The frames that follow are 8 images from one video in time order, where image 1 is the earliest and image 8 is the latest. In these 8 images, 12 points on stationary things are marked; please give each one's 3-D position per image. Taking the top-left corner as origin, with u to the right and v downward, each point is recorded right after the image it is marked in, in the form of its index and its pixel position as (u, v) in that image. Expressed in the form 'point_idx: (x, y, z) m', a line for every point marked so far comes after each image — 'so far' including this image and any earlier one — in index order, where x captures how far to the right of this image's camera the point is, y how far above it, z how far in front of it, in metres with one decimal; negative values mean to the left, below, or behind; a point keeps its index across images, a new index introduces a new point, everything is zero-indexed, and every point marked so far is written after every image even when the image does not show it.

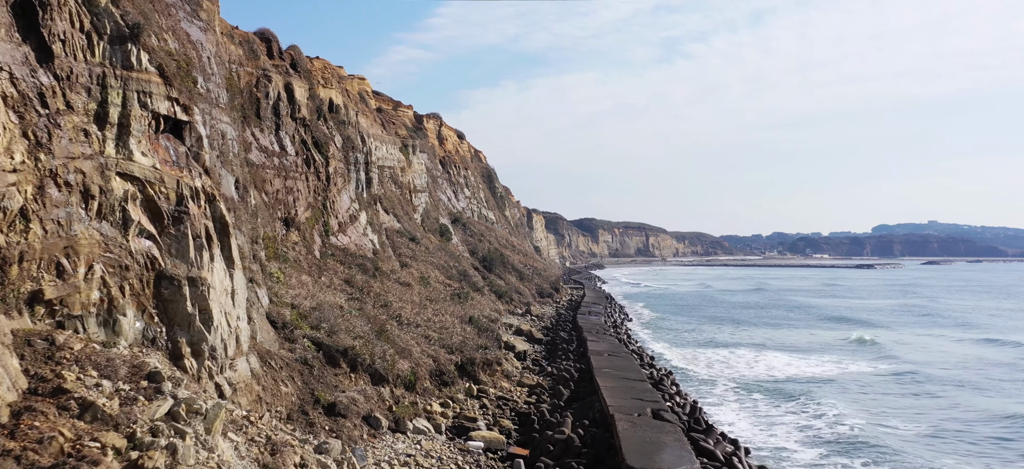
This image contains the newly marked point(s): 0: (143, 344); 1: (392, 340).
0: (-4.5, -1.3, +9.7) m
1: (-2.4, -2.1, +15.9) m
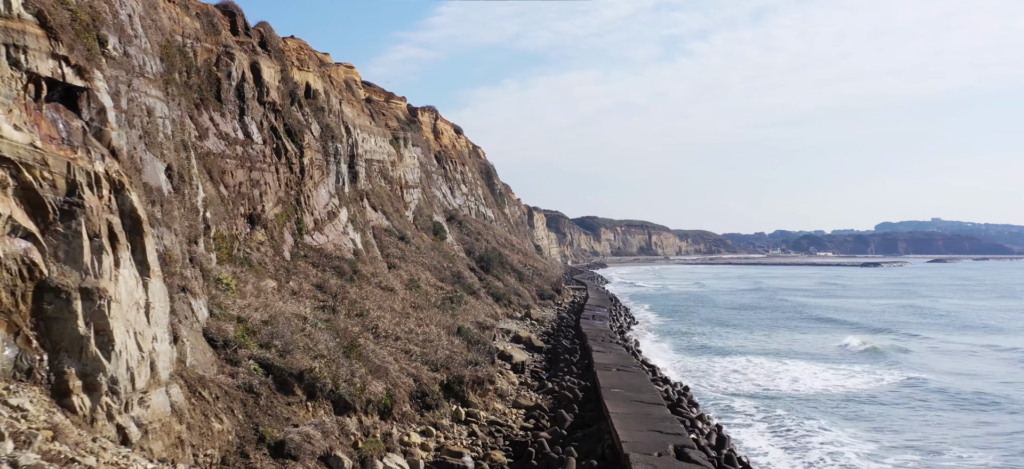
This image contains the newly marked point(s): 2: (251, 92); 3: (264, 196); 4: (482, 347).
0: (-4.6, -1.3, +7.4) m
1: (-2.5, -2.1, +13.5) m
2: (-6.0, +3.3, +18.4) m
3: (-5.6, +0.9, +18.0) m
4: (-0.6, -2.3, +16.7) m
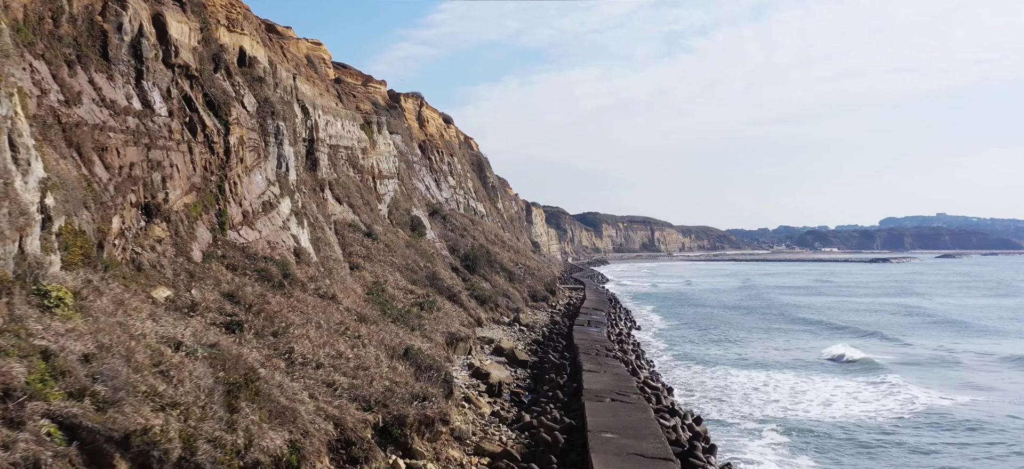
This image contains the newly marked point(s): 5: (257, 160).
0: (-5.2, -1.3, +3.7) m
1: (-3.1, -2.0, +9.9) m
2: (-6.6, +3.4, +14.7) m
3: (-6.1, +1.0, +14.4) m
4: (-1.2, -2.2, +13.1) m
5: (-5.7, +1.7, +17.8) m
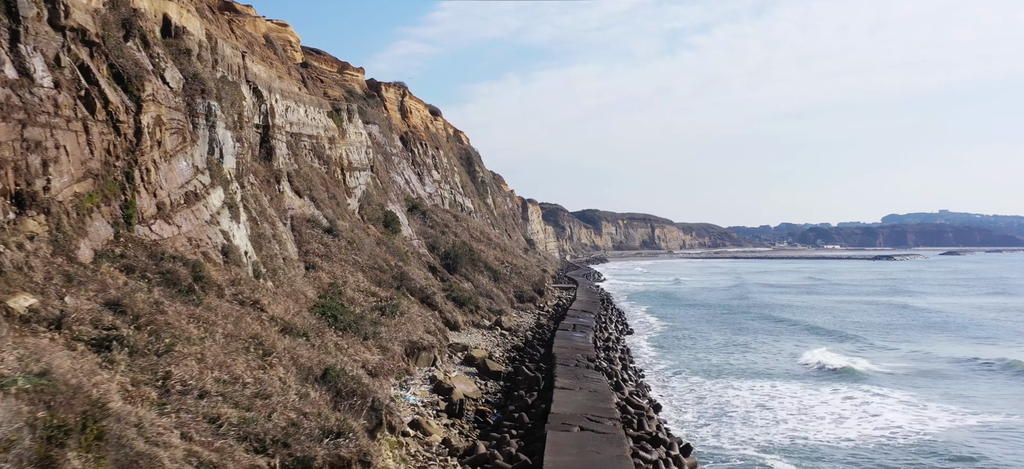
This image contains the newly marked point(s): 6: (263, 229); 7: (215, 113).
0: (-5.9, -1.2, +1.3) m
1: (-3.8, -1.9, +7.5) m
2: (-7.3, +3.4, +12.3) m
3: (-6.8, +1.0, +12.0) m
4: (-1.9, -2.2, +10.7) m
5: (-6.4, +1.7, +15.4) m
6: (-5.8, +0.2, +18.8) m
7: (-6.2, +2.5, +16.8) m
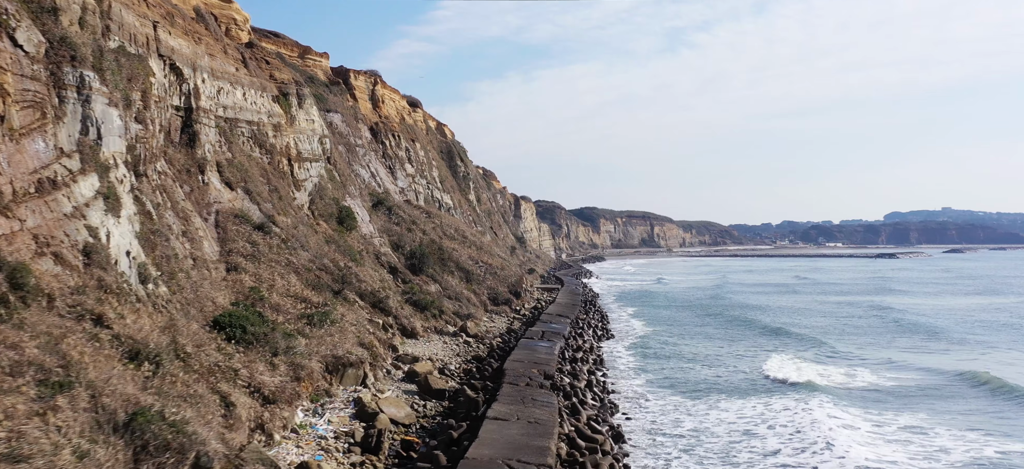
0: (-7.1, -1.2, -1.4) m
1: (-4.9, -1.9, +4.8) m
2: (-8.4, +3.5, +9.6) m
3: (-8.0, +1.1, +9.2) m
4: (-3.1, -2.1, +8.0) m
5: (-7.5, +1.8, +12.7) m
6: (-6.9, +0.2, +16.1) m
7: (-7.4, +2.6, +14.0) m
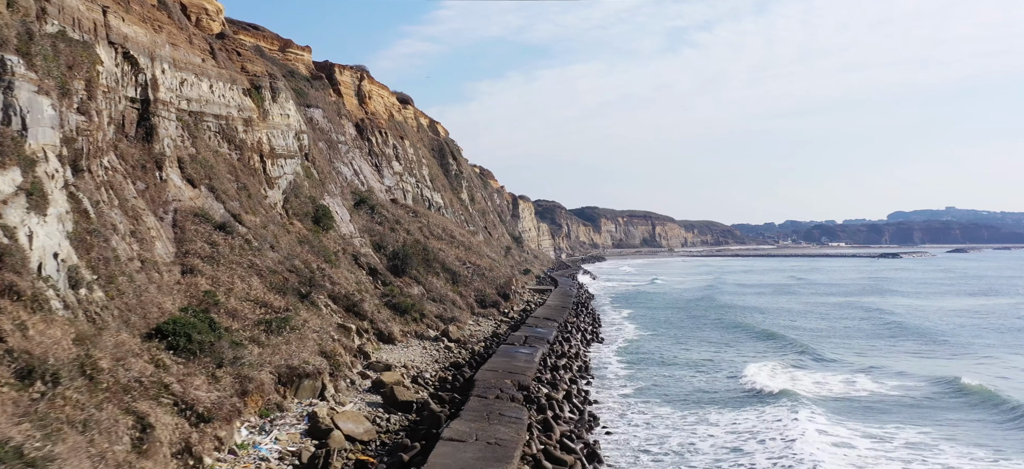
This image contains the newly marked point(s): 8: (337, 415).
0: (-7.7, -1.2, -2.6) m
1: (-5.5, -1.9, +3.6) m
2: (-9.0, +3.5, +8.4) m
3: (-8.6, +1.1, +8.0) m
4: (-3.6, -2.1, +6.7) m
5: (-8.1, +1.8, +11.5) m
6: (-7.5, +0.2, +14.8) m
7: (-7.9, +2.6, +12.8) m
8: (-3.0, -3.1, +13.8) m
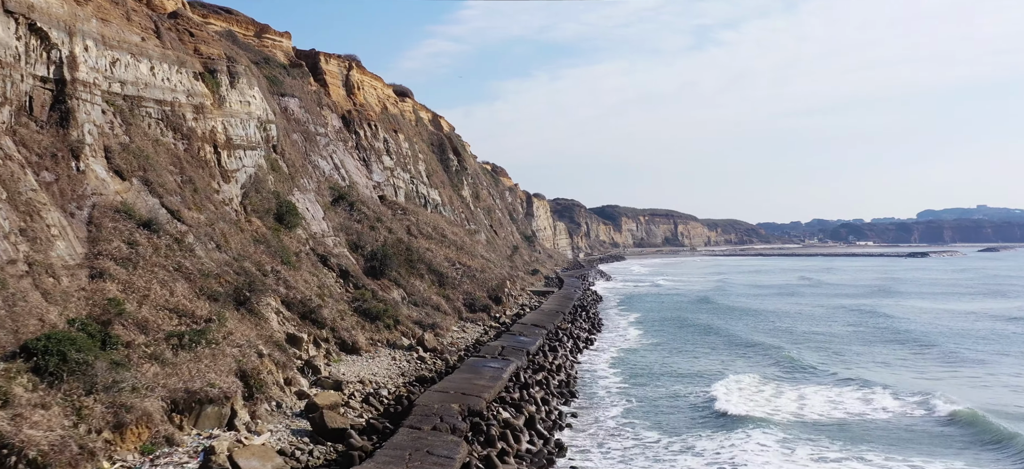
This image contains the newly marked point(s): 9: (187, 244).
0: (-9.0, -1.2, -4.9) m
1: (-6.7, -1.9, +1.2) m
2: (-10.0, +3.5, +6.1) m
3: (-9.6, +1.1, +5.8) m
4: (-4.7, -2.1, +4.3) m
5: (-9.0, +1.8, +9.2) m
6: (-8.3, +0.3, +12.5) m
7: (-8.8, +2.6, +10.5) m
8: (-3.9, -3.1, +11.4) m
9: (-7.2, -0.2, +17.6) m
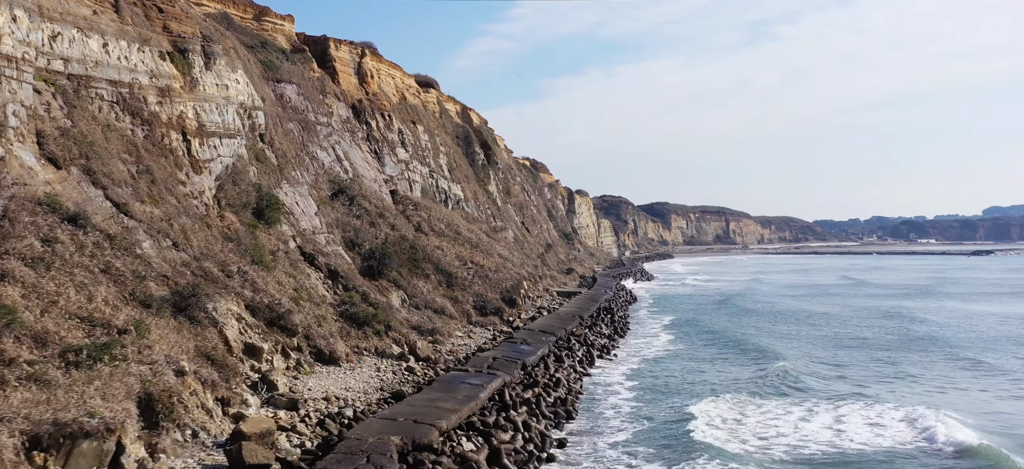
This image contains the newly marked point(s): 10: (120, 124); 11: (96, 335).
0: (-10.7, -1.1, -7.0) m
1: (-8.0, -1.8, -1.0) m
2: (-11.1, +3.6, +4.1) m
3: (-10.6, +1.2, +3.7) m
4: (-5.8, -2.0, +2.0) m
5: (-9.8, +1.9, +7.1) m
6: (-8.9, +0.3, +10.4) m
7: (-9.6, +2.7, +8.4) m
8: (-4.5, -3.0, +9.0) m
9: (-7.5, -0.1, +15.4) m
10: (-8.8, +2.5, +18.1) m
11: (-6.4, -1.5, +12.6) m
